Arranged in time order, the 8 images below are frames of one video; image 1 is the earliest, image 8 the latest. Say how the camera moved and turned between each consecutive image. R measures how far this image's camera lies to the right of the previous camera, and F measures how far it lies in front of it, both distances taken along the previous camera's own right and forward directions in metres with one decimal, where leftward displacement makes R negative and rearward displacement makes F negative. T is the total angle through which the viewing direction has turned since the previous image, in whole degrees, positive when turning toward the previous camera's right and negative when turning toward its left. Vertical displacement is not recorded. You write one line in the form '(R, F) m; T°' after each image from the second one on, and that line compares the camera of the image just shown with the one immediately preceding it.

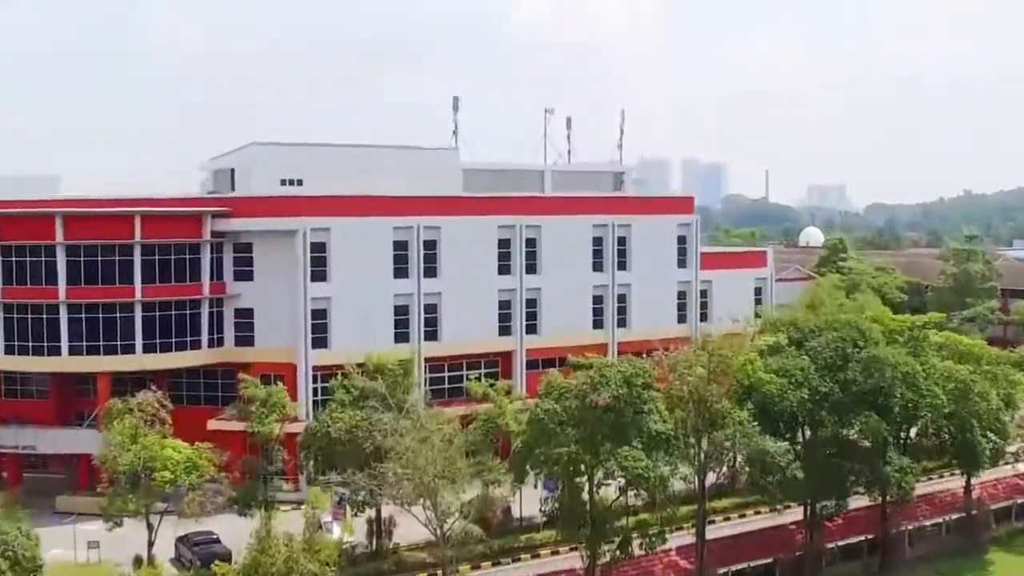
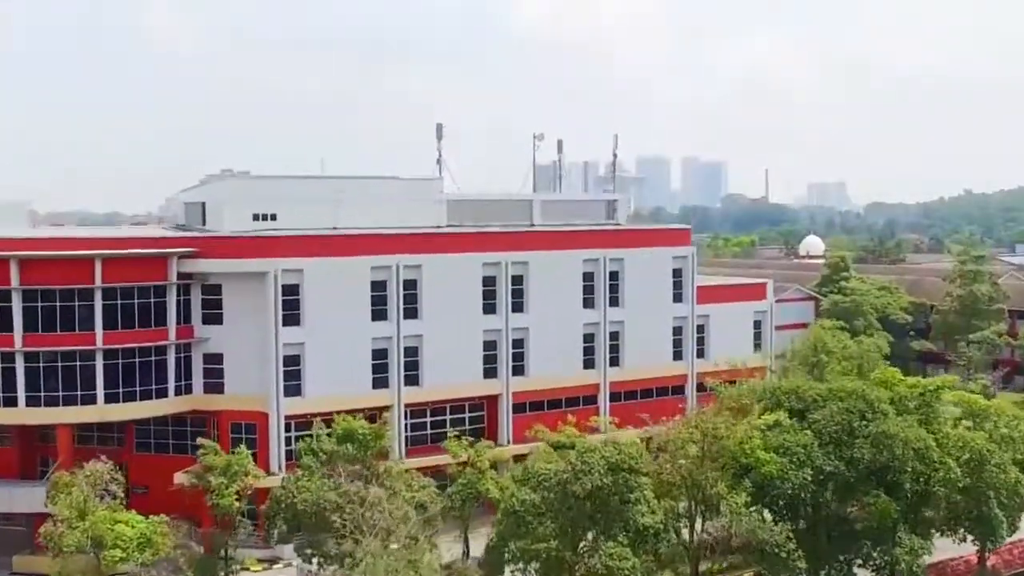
(+0.2, +1.8) m; 0°
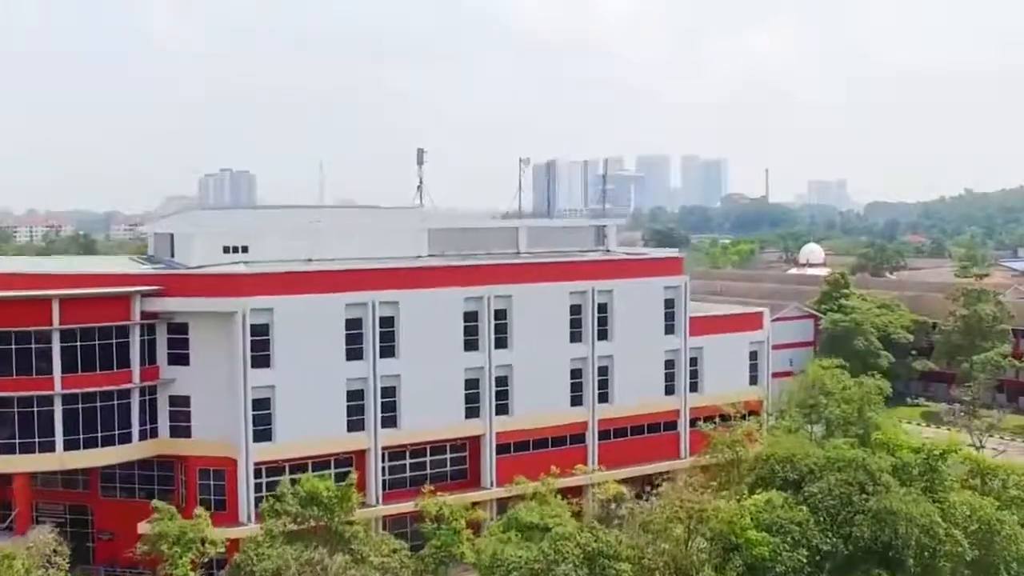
(+0.3, +1.5) m; 0°
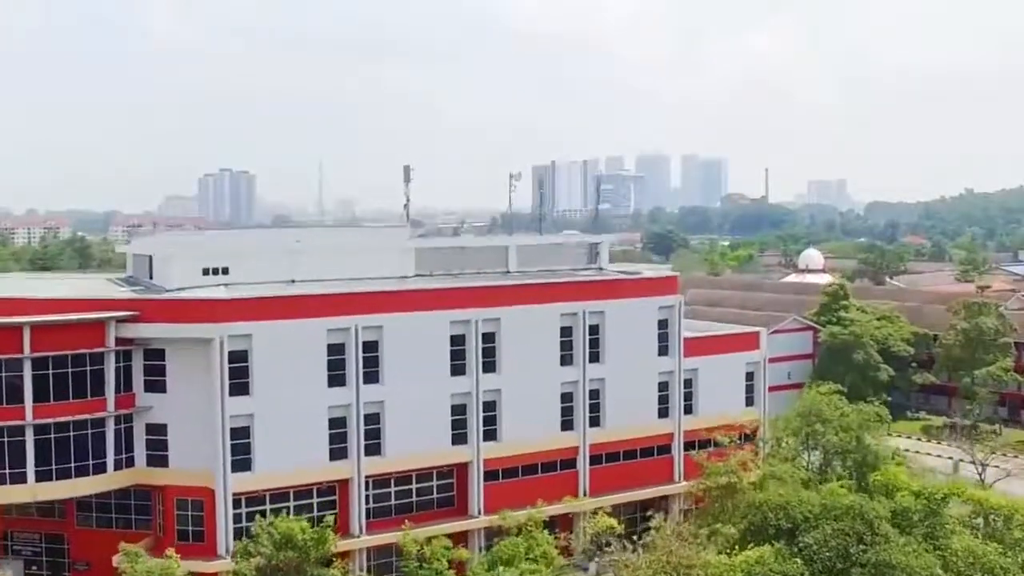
(+0.2, +0.9) m; 0°
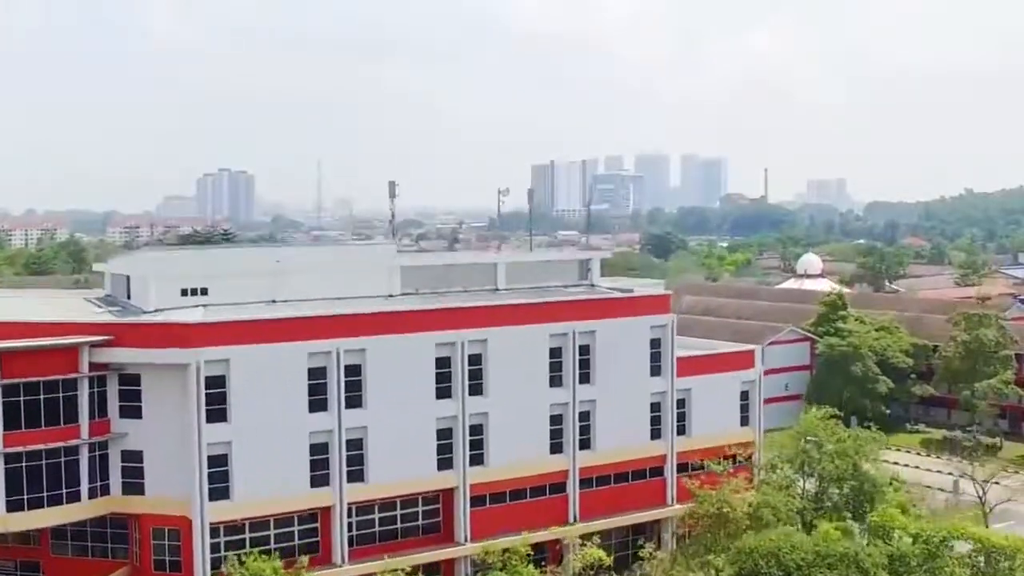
(+0.2, +0.8) m; 0°
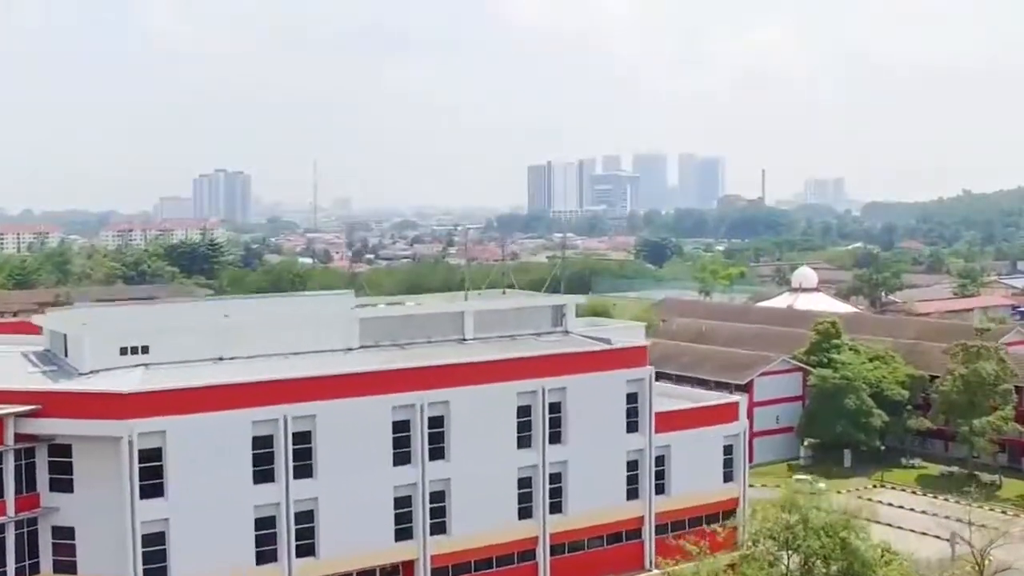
(+0.5, +2.0) m; 0°
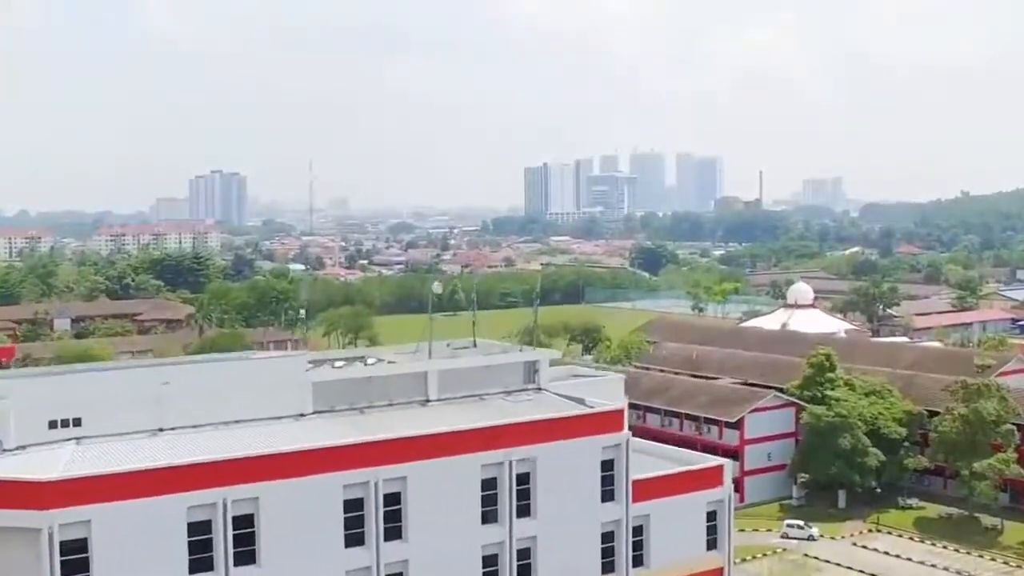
(+0.4, +2.1) m; 0°
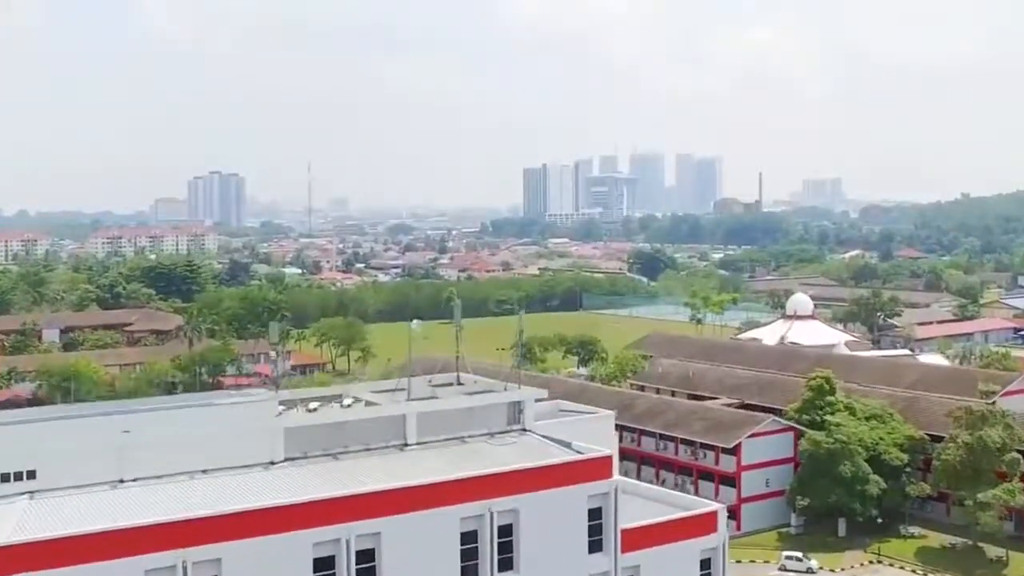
(+0.2, +1.4) m; 0°
